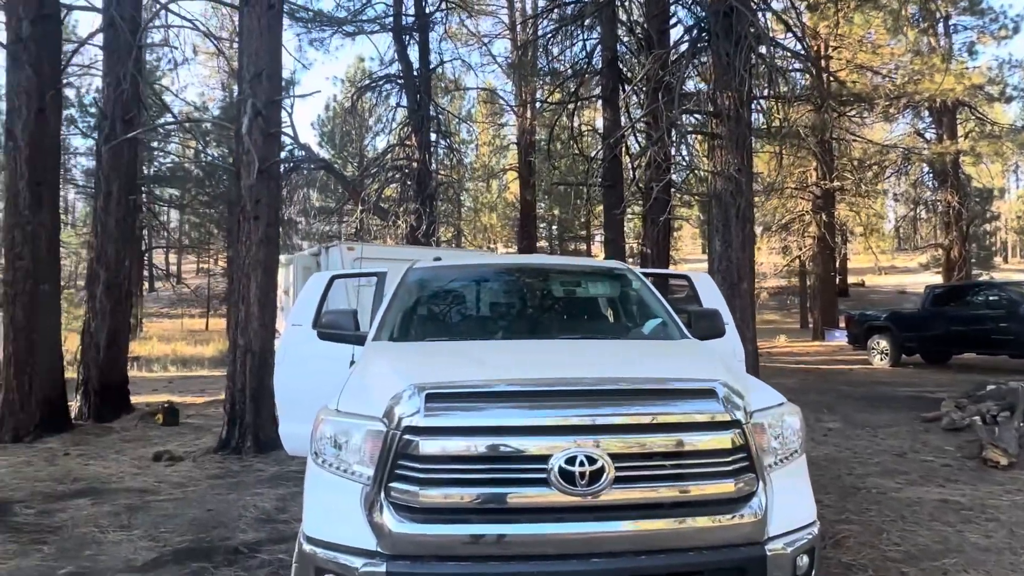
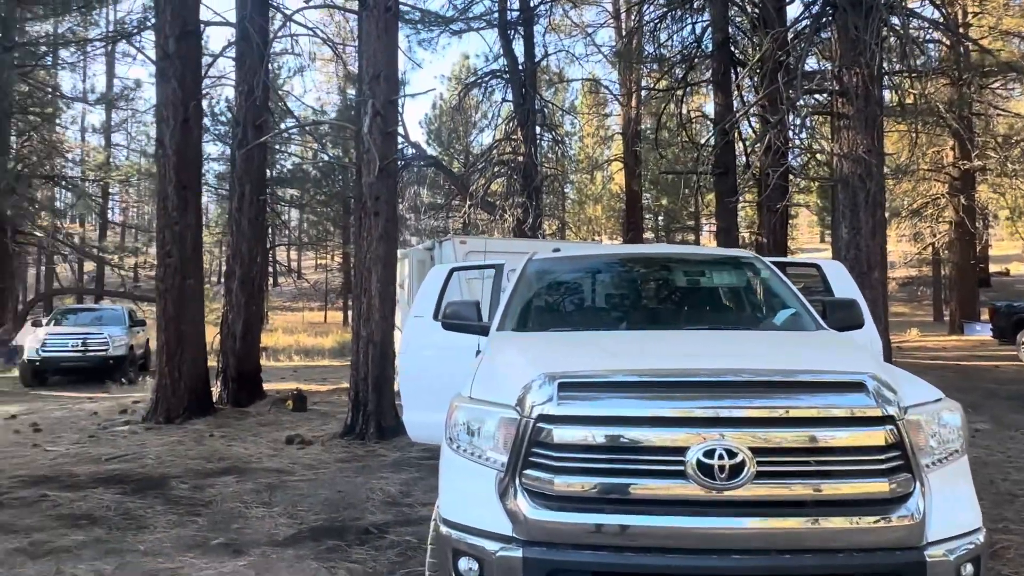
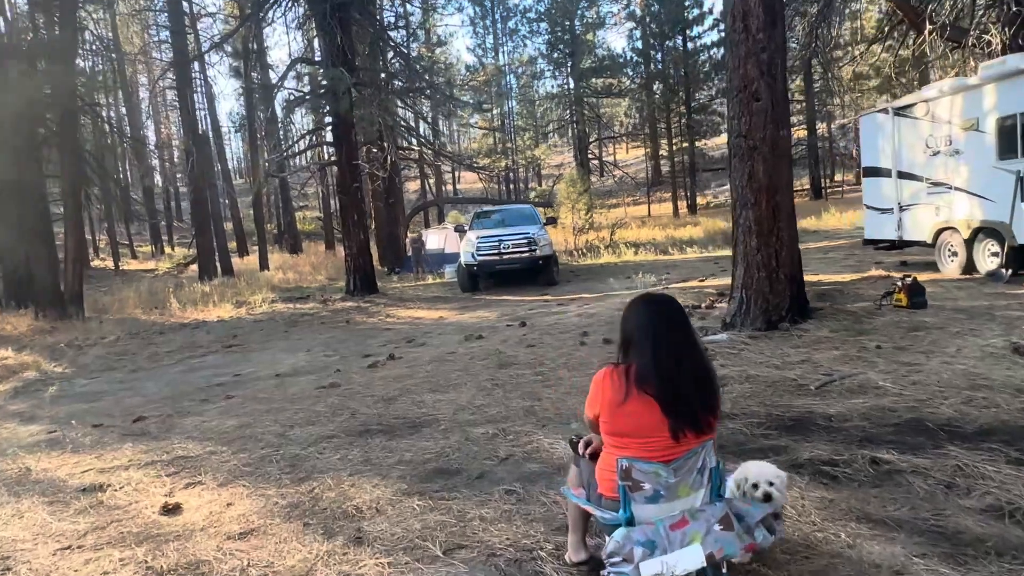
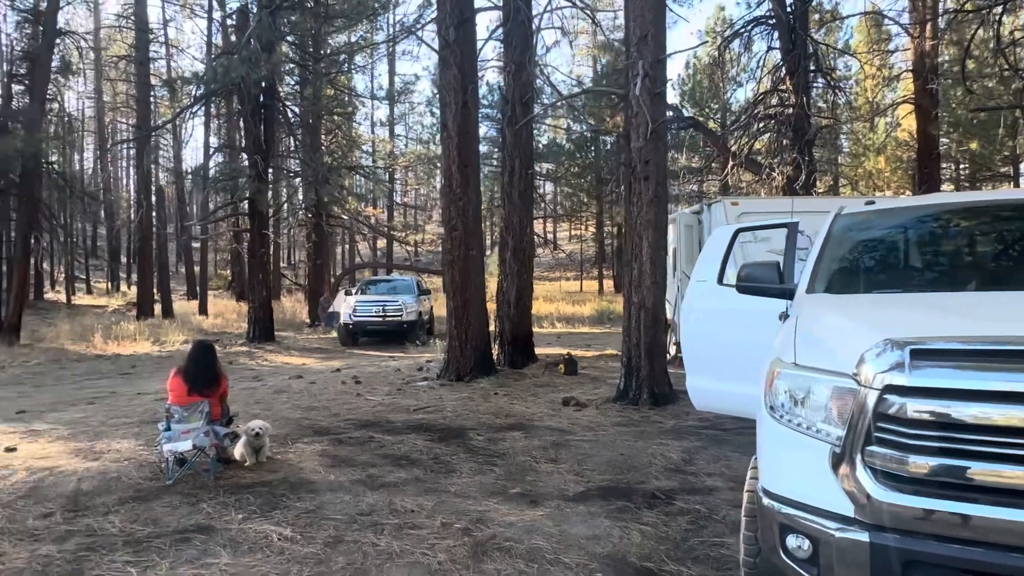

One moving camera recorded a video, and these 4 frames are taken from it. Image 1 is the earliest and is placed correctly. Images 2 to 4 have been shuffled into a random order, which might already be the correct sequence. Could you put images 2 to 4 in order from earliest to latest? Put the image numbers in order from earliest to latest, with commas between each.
2, 4, 3
